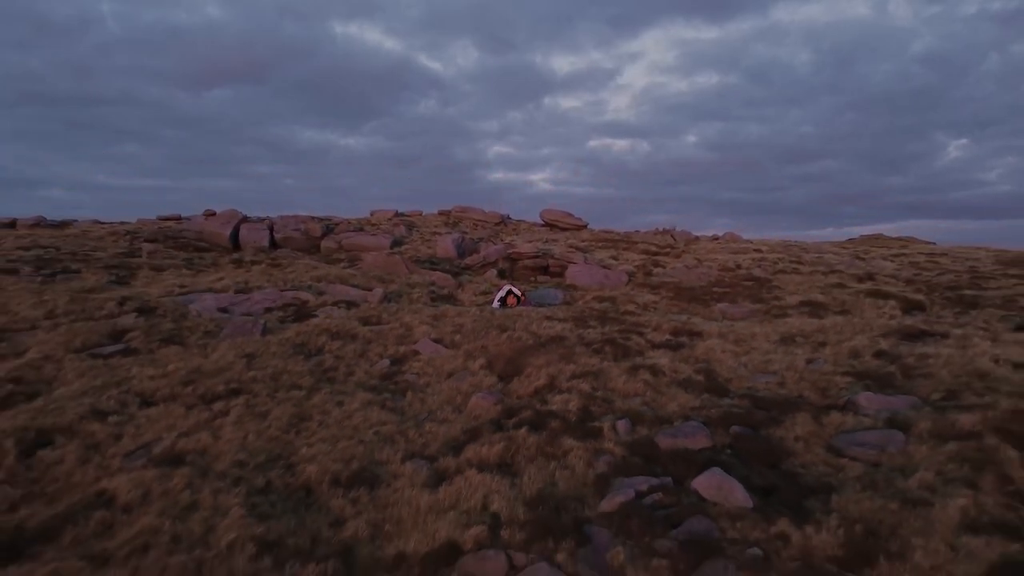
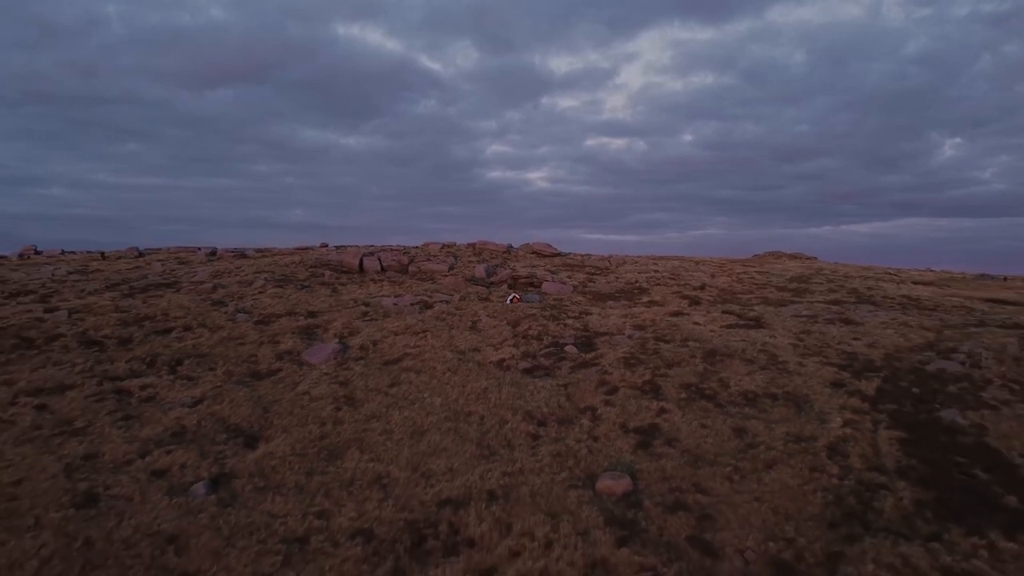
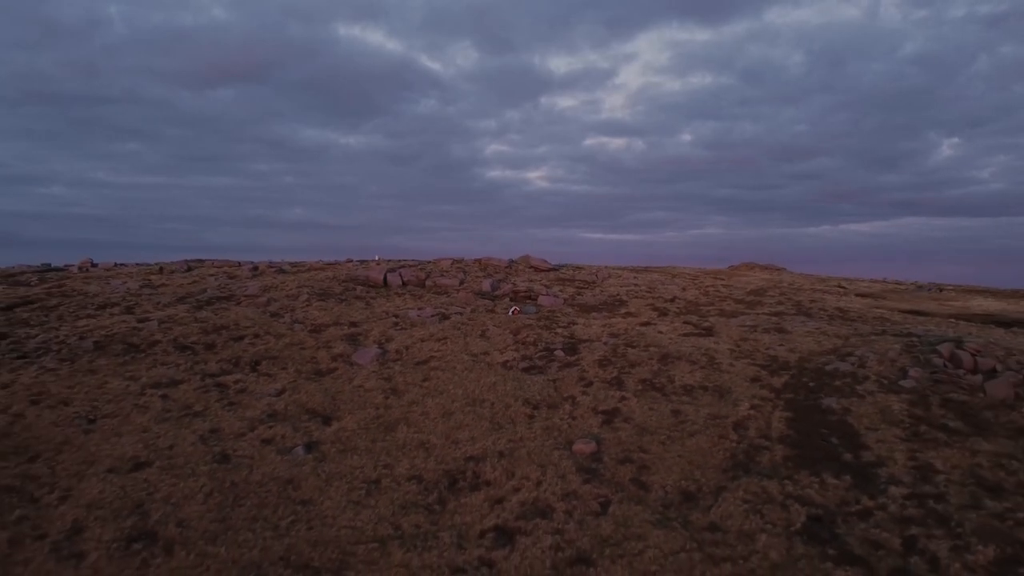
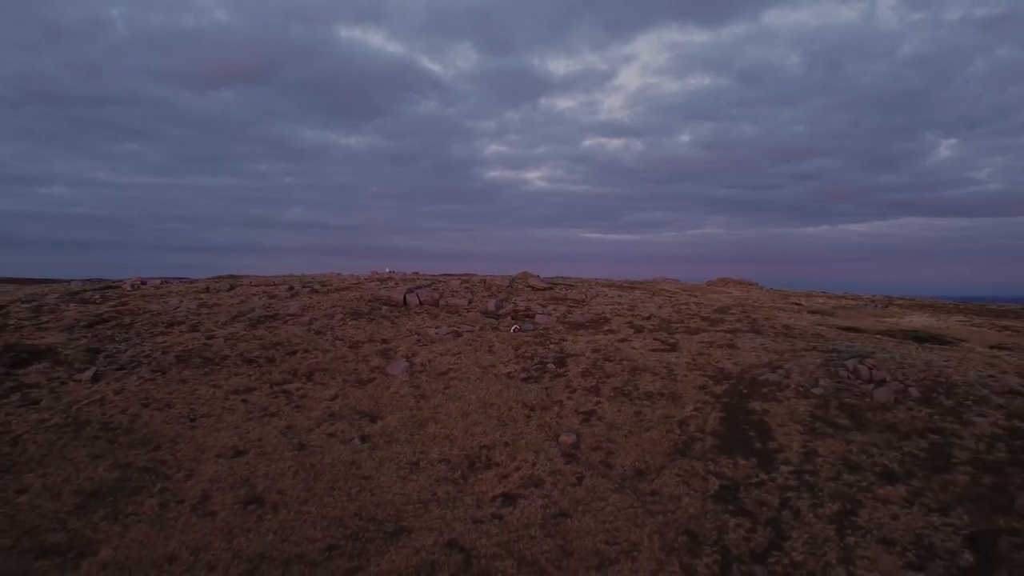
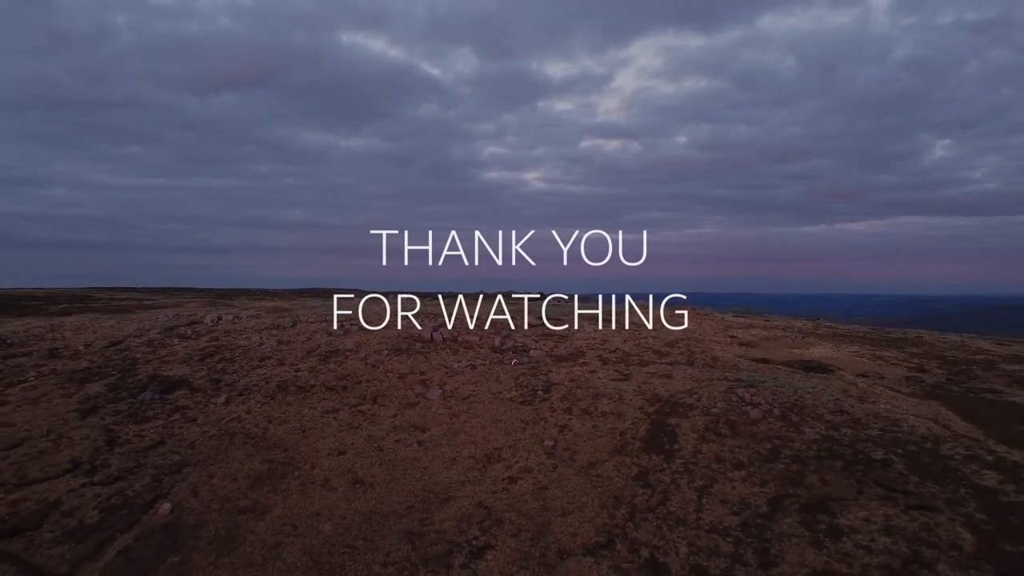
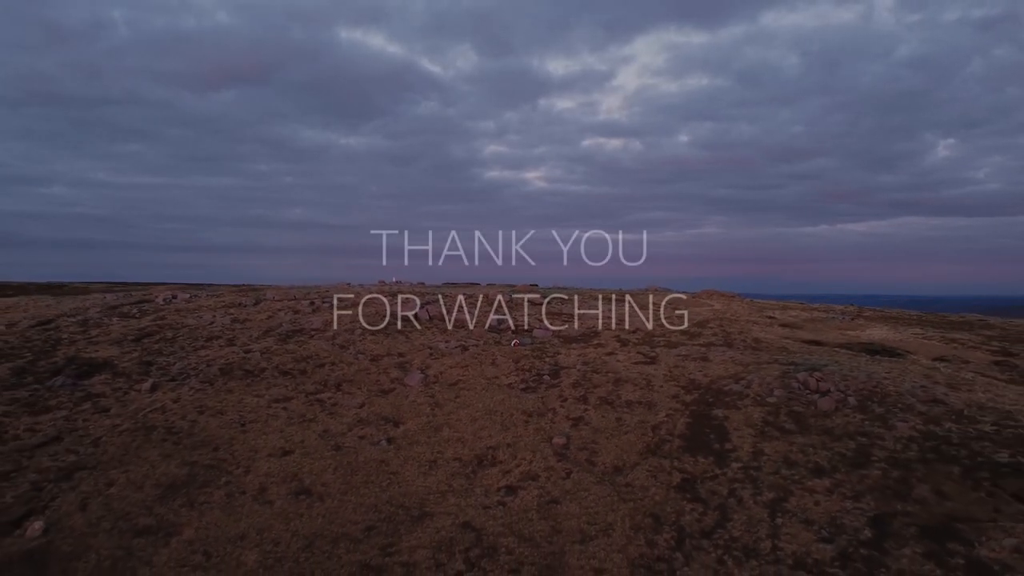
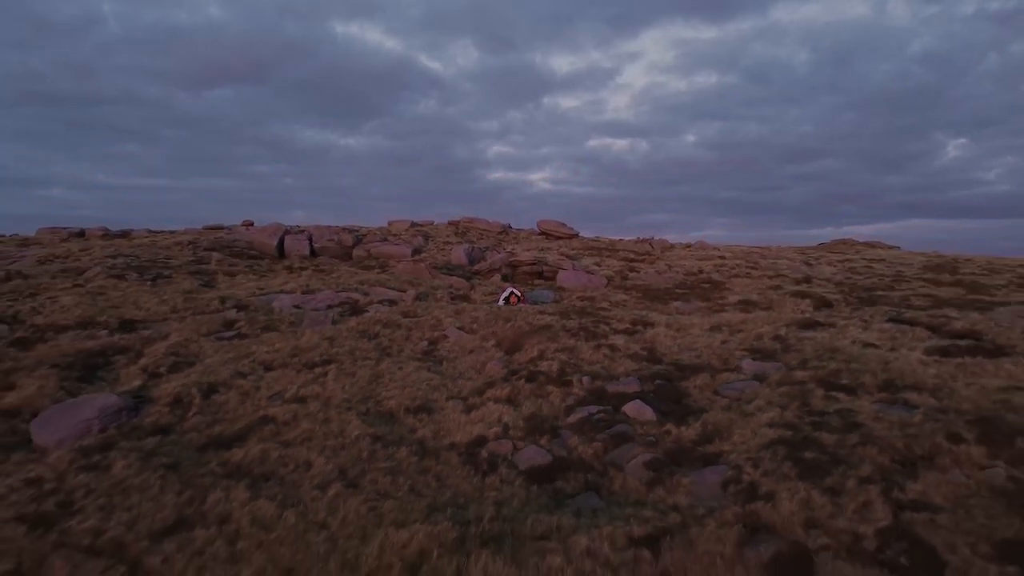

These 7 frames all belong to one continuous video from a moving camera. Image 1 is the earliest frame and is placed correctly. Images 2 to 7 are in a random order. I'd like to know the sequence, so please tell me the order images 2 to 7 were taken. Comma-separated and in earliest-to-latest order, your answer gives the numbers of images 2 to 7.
7, 2, 3, 4, 6, 5
